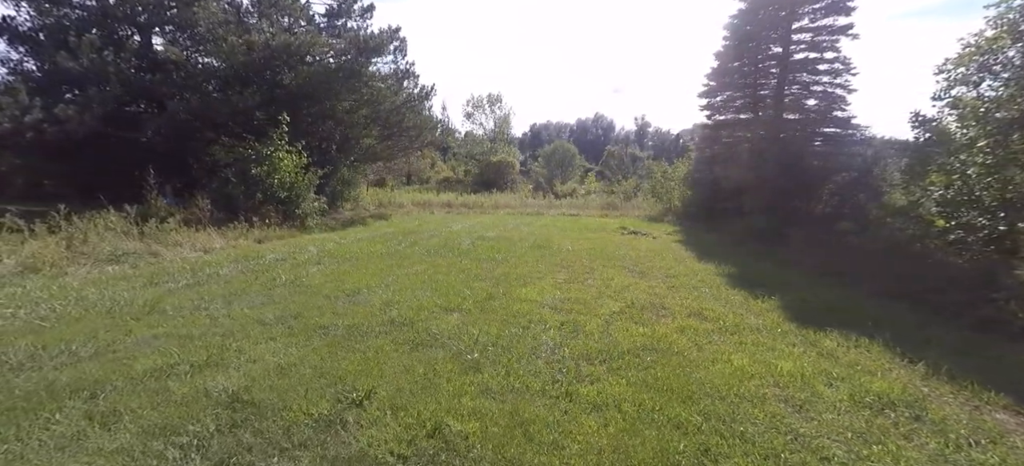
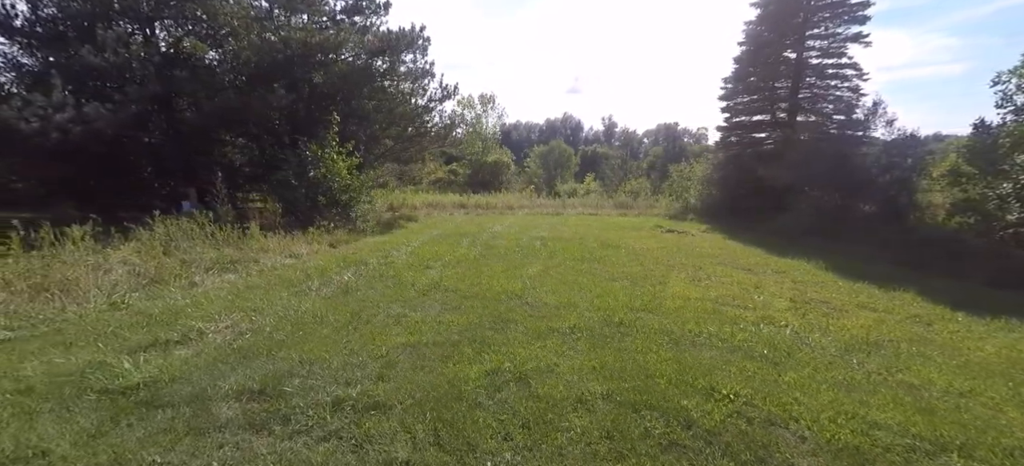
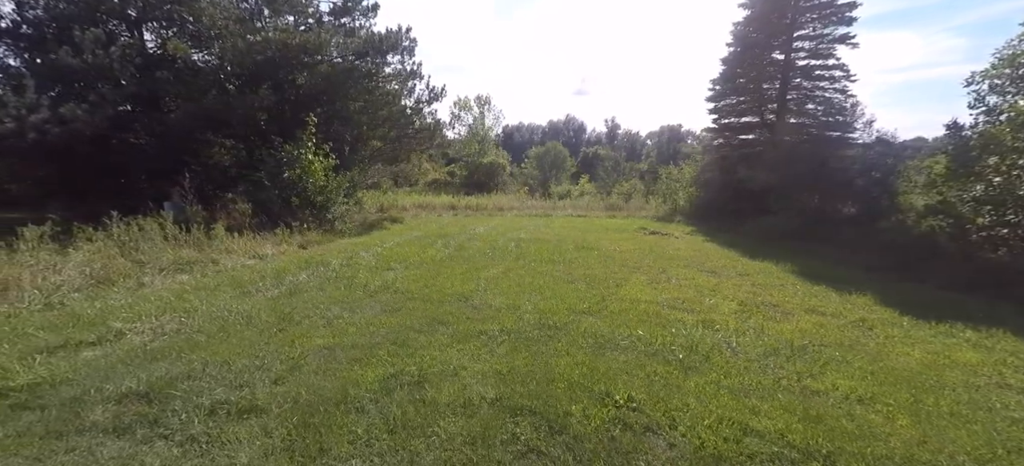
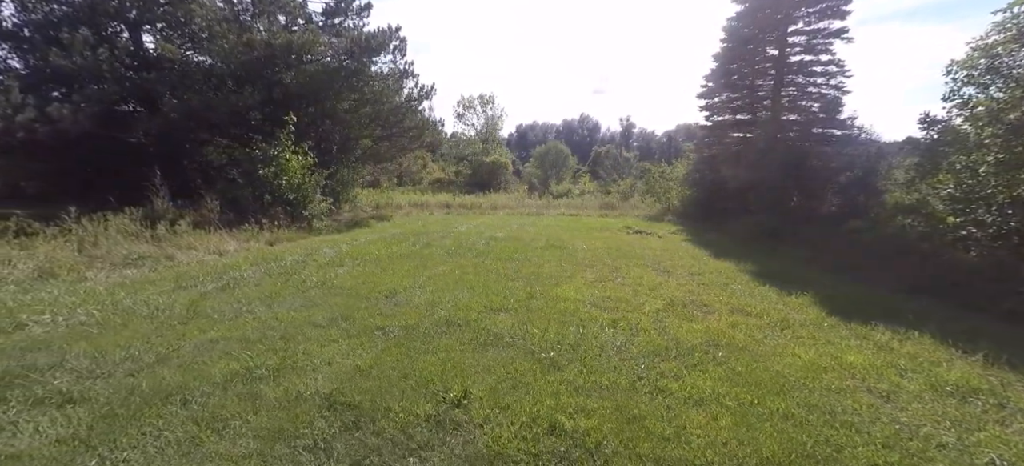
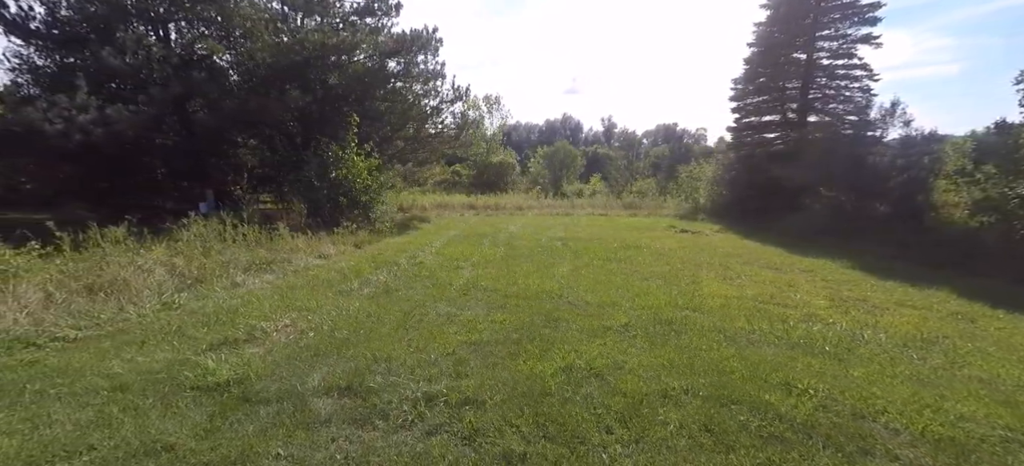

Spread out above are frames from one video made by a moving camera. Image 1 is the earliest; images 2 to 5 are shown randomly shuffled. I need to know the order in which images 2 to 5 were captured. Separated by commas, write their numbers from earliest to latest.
4, 3, 2, 5
